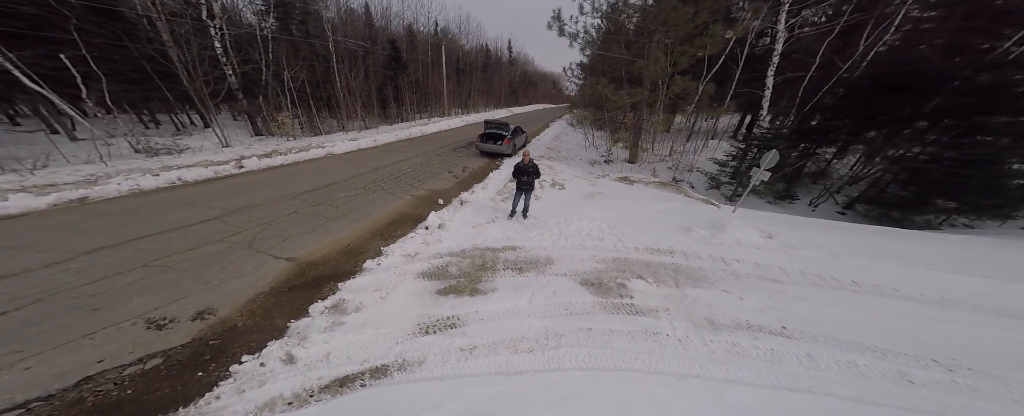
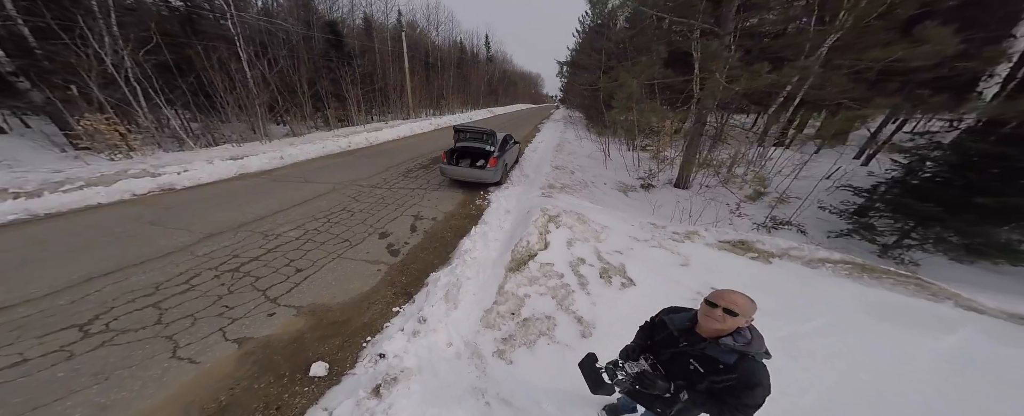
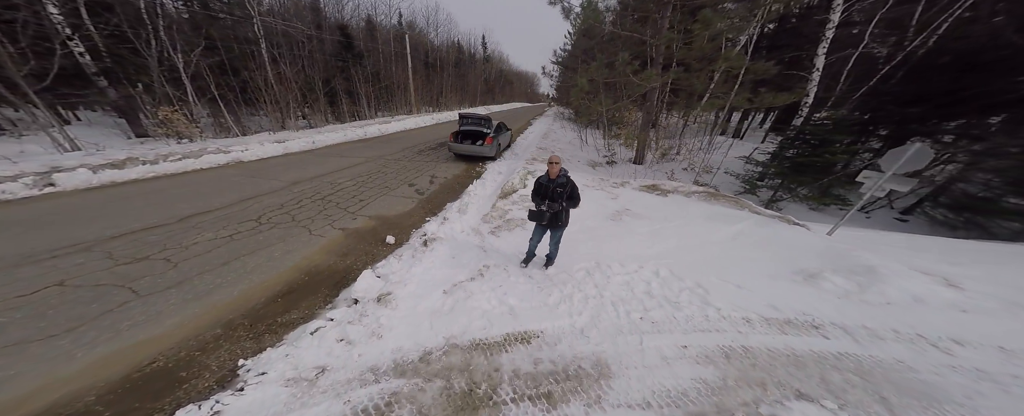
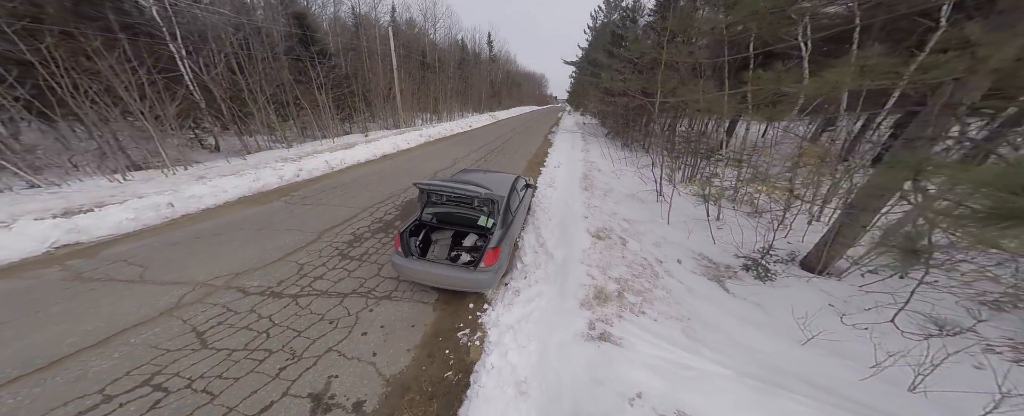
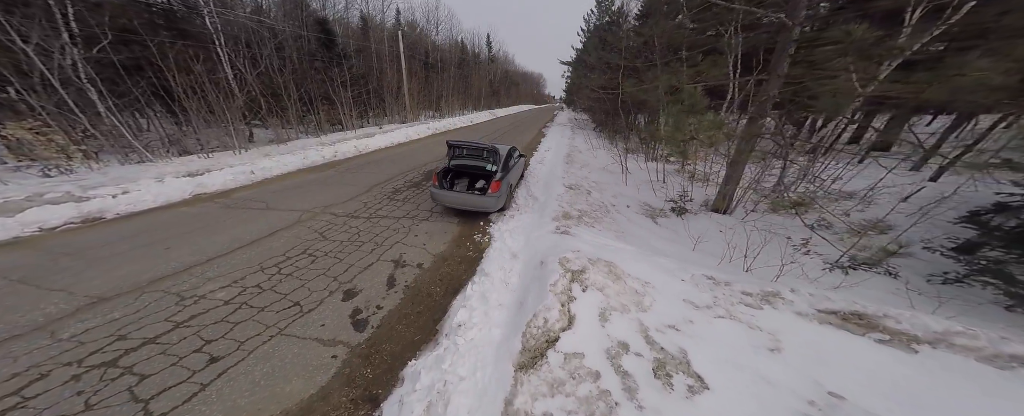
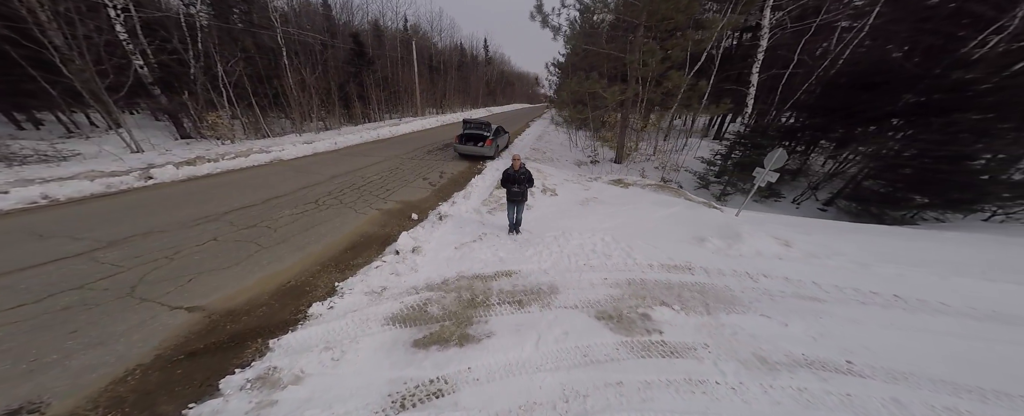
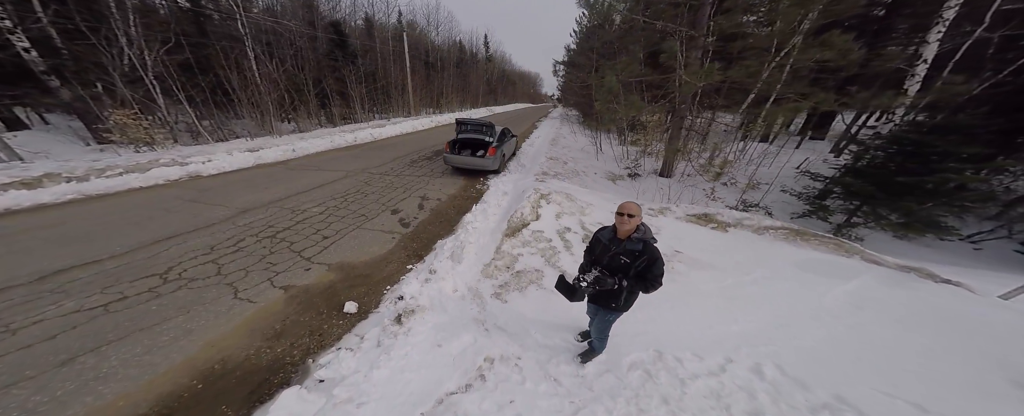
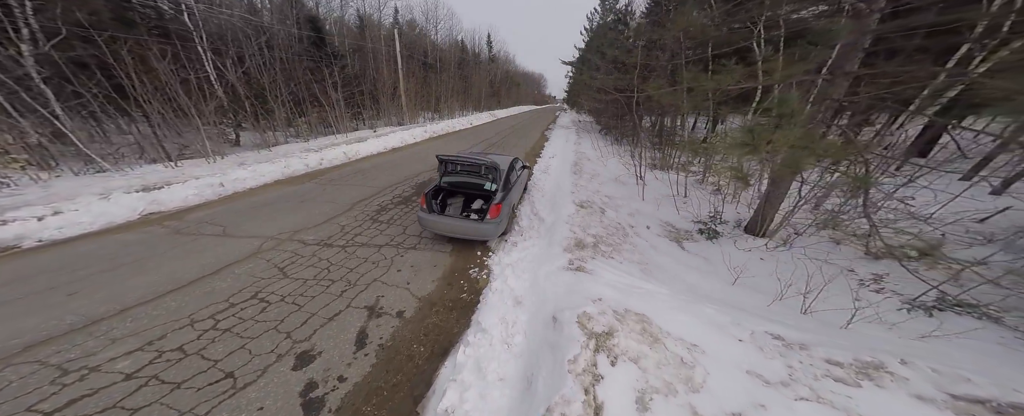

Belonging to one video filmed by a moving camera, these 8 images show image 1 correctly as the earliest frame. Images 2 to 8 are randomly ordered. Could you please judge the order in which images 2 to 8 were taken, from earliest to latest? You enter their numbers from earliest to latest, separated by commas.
6, 3, 7, 2, 5, 8, 4
